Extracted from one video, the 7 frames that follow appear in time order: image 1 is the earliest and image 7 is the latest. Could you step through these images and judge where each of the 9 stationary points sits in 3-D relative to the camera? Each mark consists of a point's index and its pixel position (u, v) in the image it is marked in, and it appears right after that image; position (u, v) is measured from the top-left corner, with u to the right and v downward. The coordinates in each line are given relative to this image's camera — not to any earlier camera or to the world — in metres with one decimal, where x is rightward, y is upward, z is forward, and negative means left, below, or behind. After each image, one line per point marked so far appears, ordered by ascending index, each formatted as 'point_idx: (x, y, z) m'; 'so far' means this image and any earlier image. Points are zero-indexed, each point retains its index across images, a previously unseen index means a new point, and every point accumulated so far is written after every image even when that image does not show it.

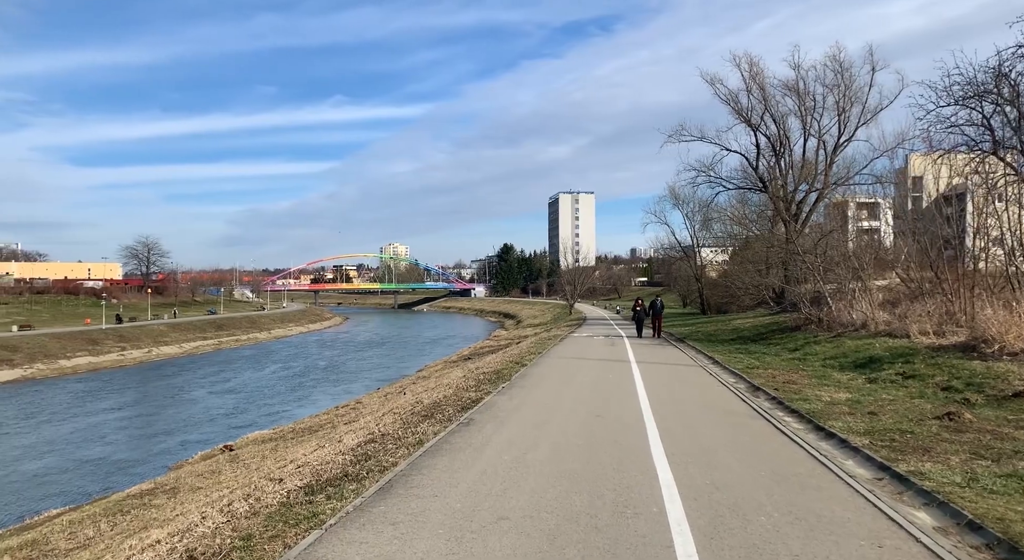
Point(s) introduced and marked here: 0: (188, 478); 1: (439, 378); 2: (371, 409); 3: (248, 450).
0: (-6.6, -4.0, +14.0) m
1: (-1.9, -2.7, +19.3) m
2: (-3.3, -3.1, +17.2) m
3: (-6.6, -4.3, +17.1) m
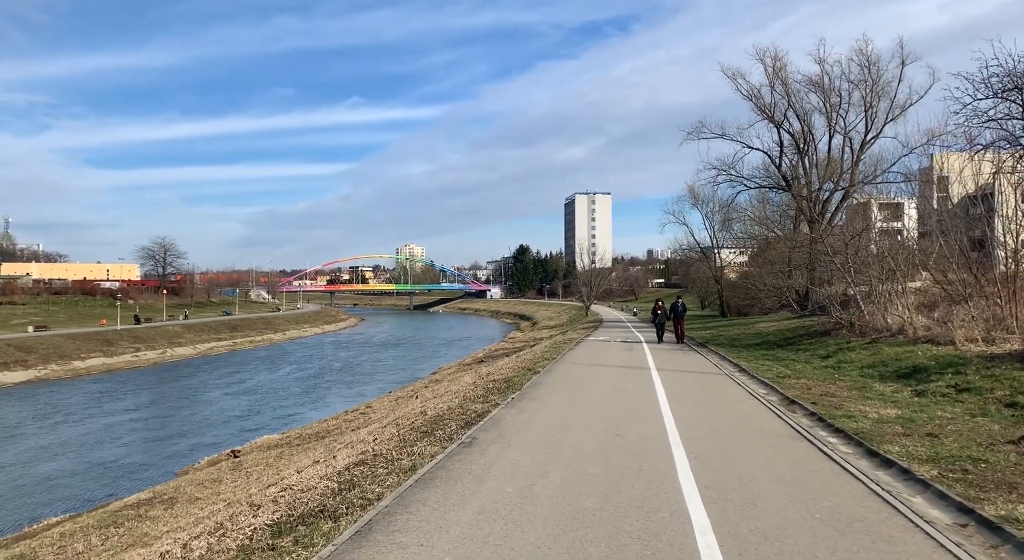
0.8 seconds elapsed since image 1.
0: (-6.4, -4.1, +13.5) m
1: (-1.6, -2.8, +18.6) m
2: (-3.0, -3.2, +16.6) m
3: (-6.3, -4.3, +16.6) m
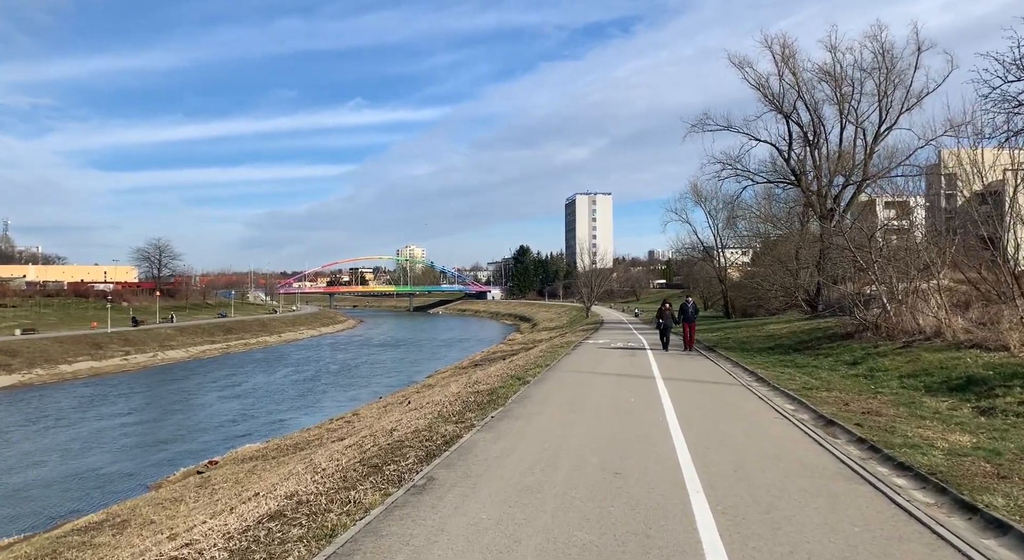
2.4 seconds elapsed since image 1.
0: (-6.5, -4.0, +12.2) m
1: (-1.7, -2.7, +17.4) m
2: (-3.2, -3.1, +15.4) m
3: (-6.5, -4.3, +15.4) m
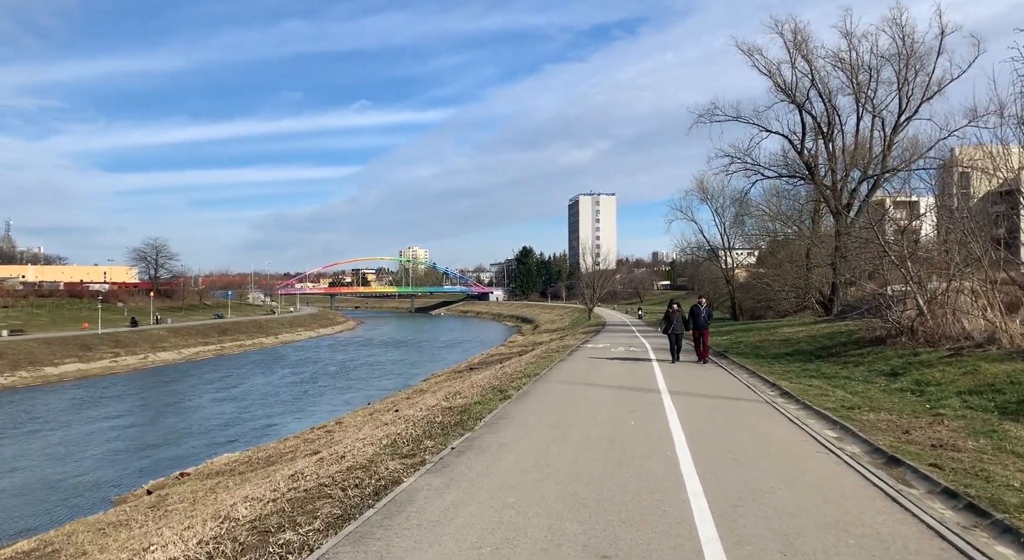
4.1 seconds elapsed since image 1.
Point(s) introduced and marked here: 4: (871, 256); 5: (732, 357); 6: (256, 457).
0: (-6.8, -4.0, +10.8) m
1: (-1.9, -2.7, +16.0) m
2: (-3.4, -3.1, +14.0) m
3: (-6.7, -4.3, +14.0) m
4: (+8.6, +0.6, +16.5) m
5: (+4.9, -1.7, +15.2) m
6: (-6.2, -4.3, +16.5) m
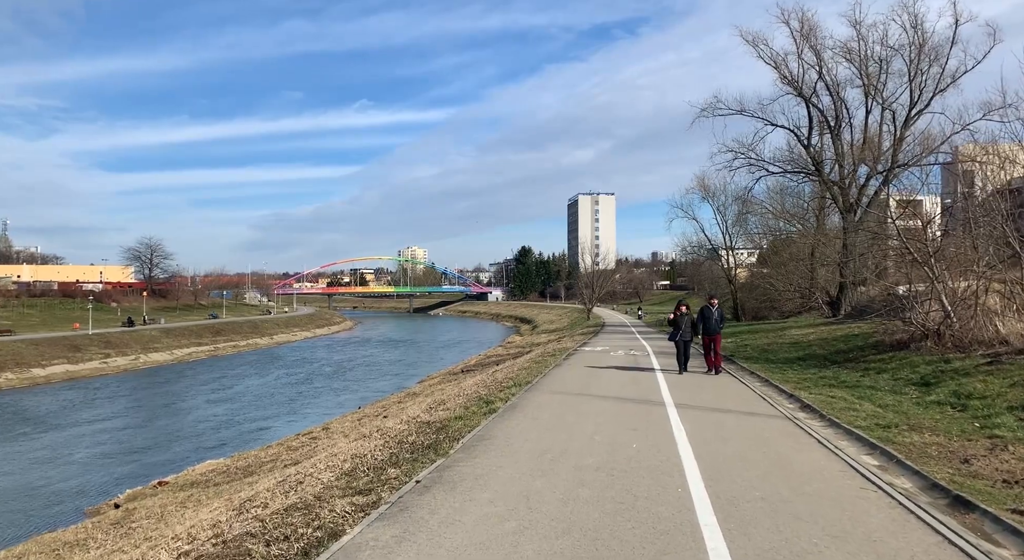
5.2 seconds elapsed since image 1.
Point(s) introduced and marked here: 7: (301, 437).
0: (-6.9, -4.0, +10.0) m
1: (-2.1, -2.7, +15.1) m
2: (-3.5, -3.1, +13.1) m
3: (-6.8, -4.3, +13.1) m
4: (+8.5, +0.6, +15.6) m
5: (+4.7, -1.7, +14.3) m
6: (-6.3, -4.3, +15.6) m
7: (-6.1, -4.6, +19.8) m
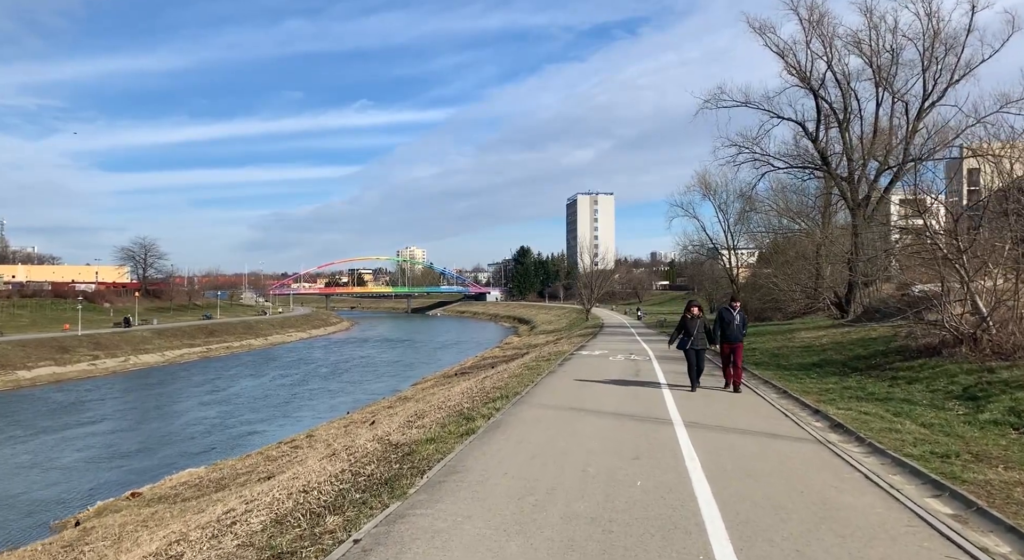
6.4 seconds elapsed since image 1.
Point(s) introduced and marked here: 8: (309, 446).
0: (-7.0, -4.0, +9.0) m
1: (-2.2, -2.7, +14.1) m
2: (-3.7, -3.1, +12.1) m
3: (-7.0, -4.3, +12.1) m
4: (+8.3, +0.6, +14.6) m
5: (+4.6, -1.7, +13.4) m
6: (-6.5, -4.3, +14.6) m
7: (-6.3, -4.6, +18.9) m
8: (-4.2, -3.5, +14.4) m
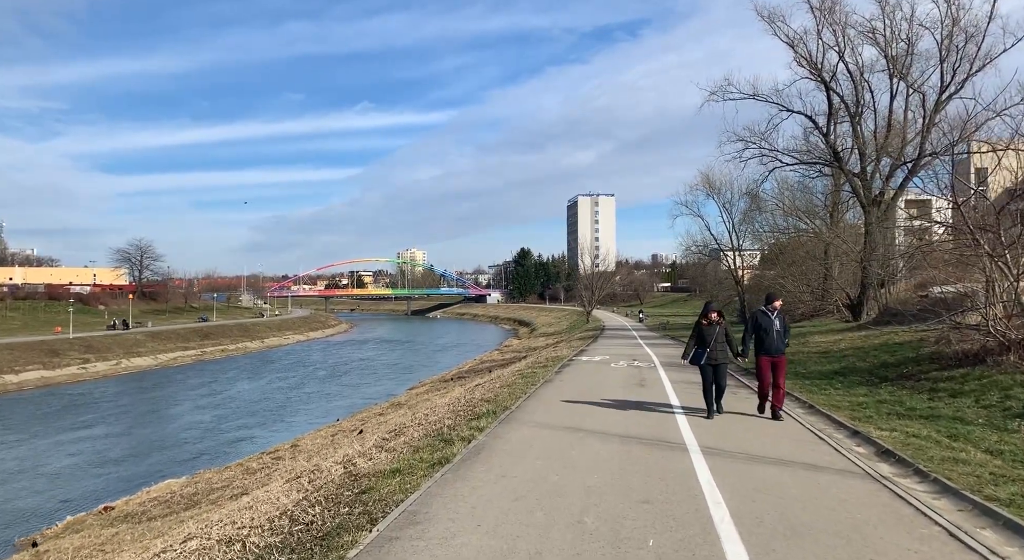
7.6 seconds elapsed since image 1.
0: (-7.2, -4.0, +8.0) m
1: (-2.3, -2.7, +13.1) m
2: (-3.8, -3.1, +11.1) m
3: (-7.1, -4.3, +11.1) m
4: (+8.2, +0.6, +13.6) m
5: (+4.5, -1.7, +12.4) m
6: (-6.6, -4.3, +13.6) m
7: (-6.4, -4.6, +17.9) m
8: (-4.3, -3.5, +13.4) m
